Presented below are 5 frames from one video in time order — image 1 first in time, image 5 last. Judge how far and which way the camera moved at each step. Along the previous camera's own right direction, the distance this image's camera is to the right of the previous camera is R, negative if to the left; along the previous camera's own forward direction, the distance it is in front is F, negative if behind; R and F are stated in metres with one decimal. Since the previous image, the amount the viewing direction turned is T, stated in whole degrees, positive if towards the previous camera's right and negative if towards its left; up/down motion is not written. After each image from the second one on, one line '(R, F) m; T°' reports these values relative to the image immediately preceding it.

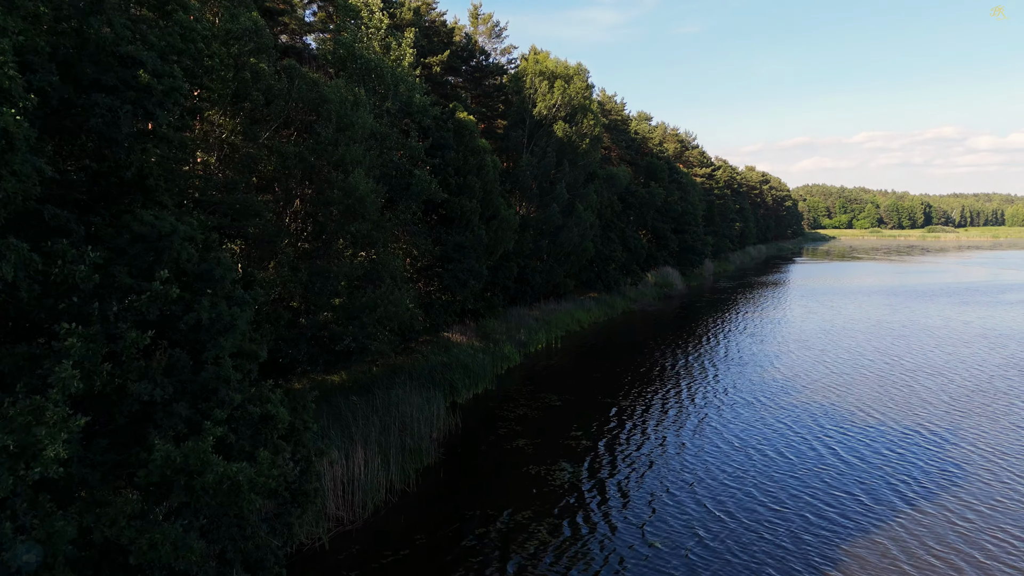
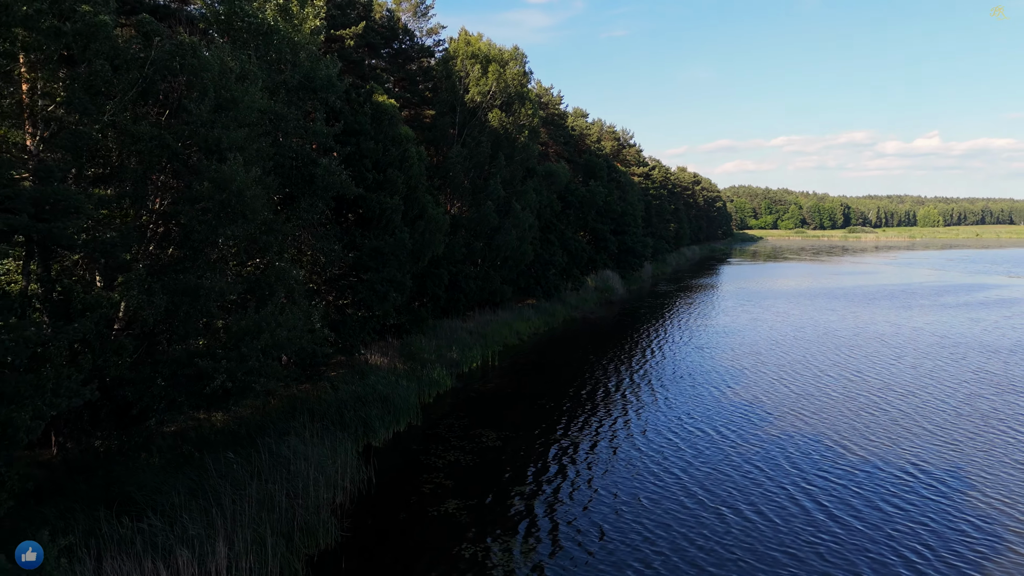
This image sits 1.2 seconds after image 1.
(+0.1, +3.6) m; +5°
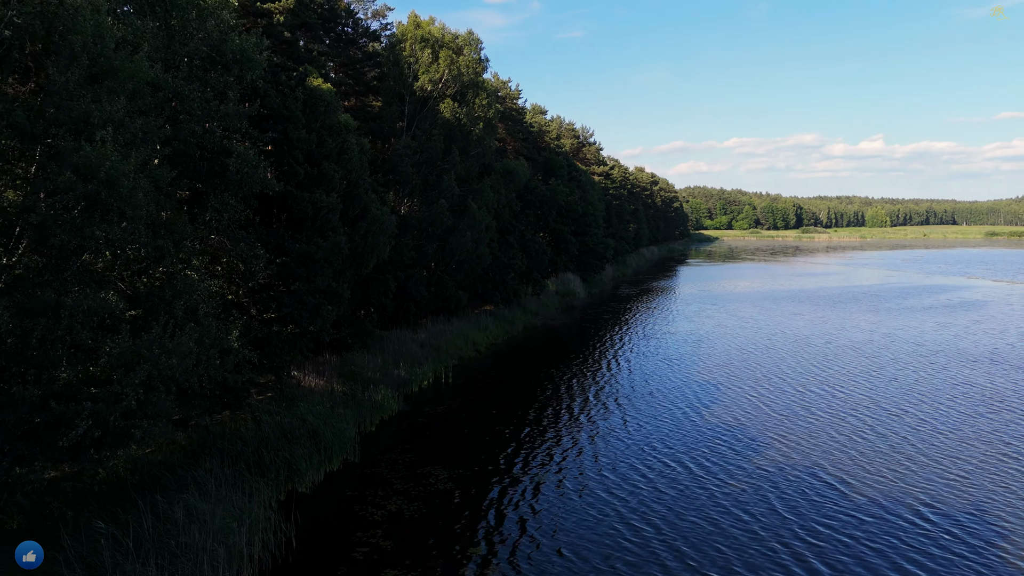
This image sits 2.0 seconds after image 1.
(+0.1, +2.6) m; +3°
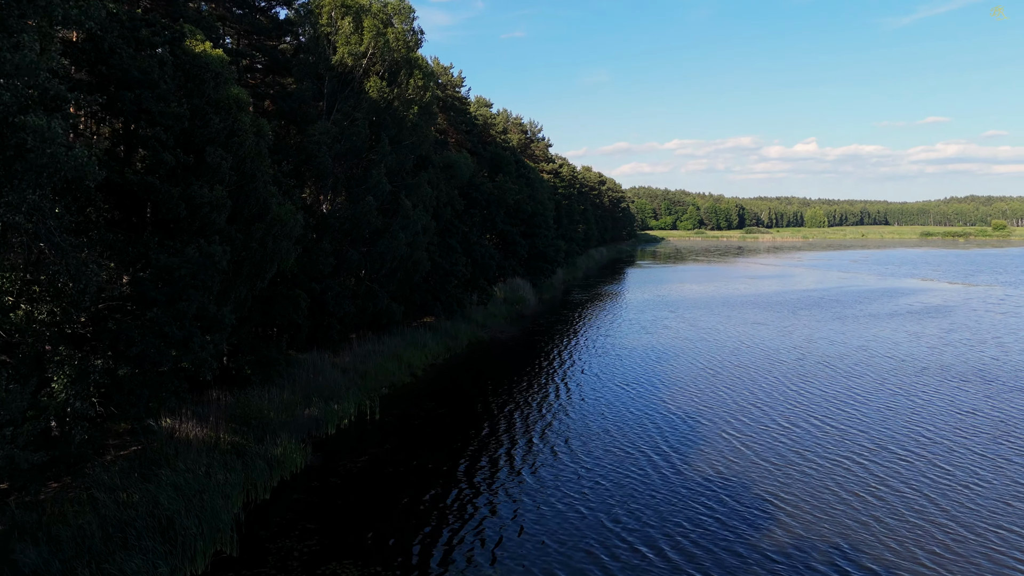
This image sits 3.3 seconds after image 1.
(+0.2, +4.0) m; +4°
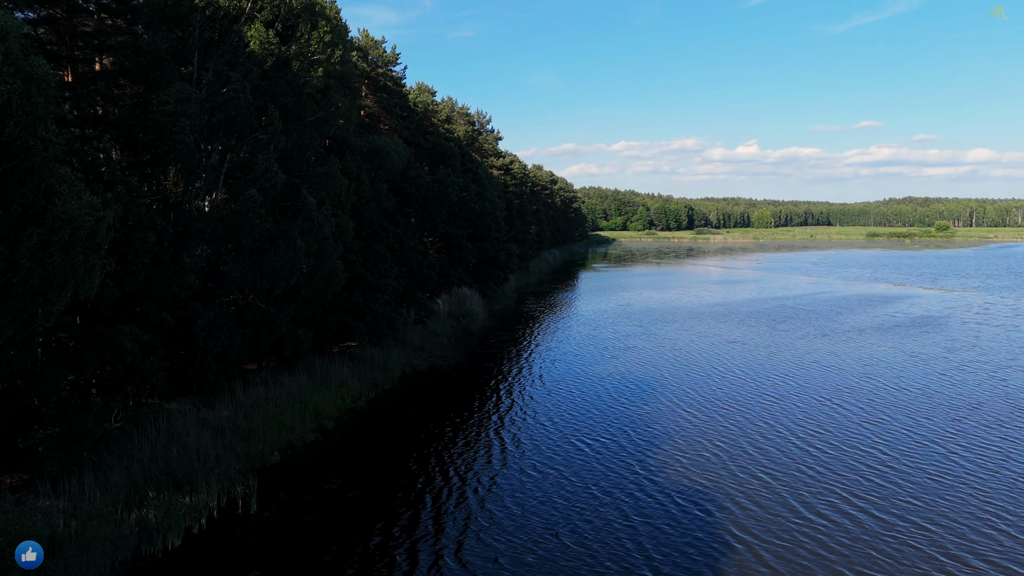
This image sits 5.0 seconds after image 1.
(+0.2, +5.7) m; +4°
